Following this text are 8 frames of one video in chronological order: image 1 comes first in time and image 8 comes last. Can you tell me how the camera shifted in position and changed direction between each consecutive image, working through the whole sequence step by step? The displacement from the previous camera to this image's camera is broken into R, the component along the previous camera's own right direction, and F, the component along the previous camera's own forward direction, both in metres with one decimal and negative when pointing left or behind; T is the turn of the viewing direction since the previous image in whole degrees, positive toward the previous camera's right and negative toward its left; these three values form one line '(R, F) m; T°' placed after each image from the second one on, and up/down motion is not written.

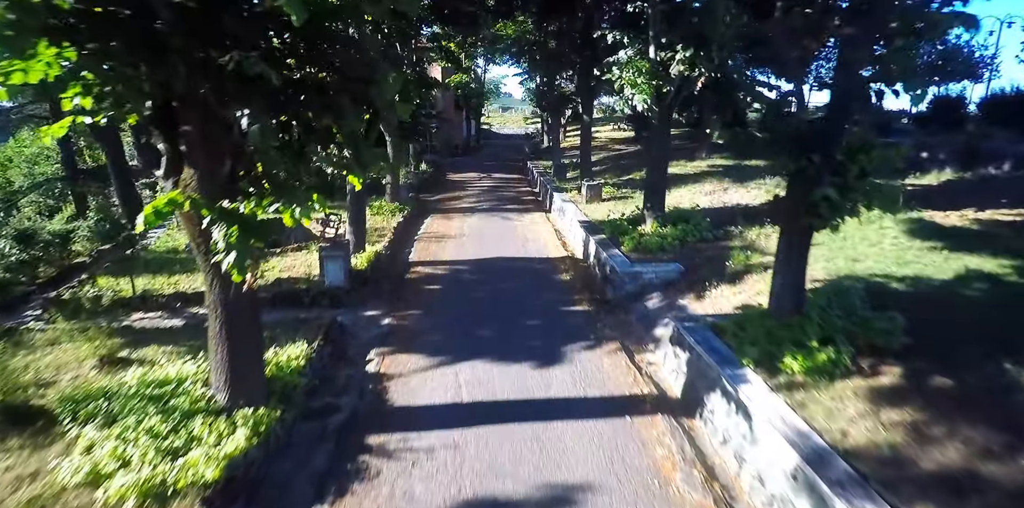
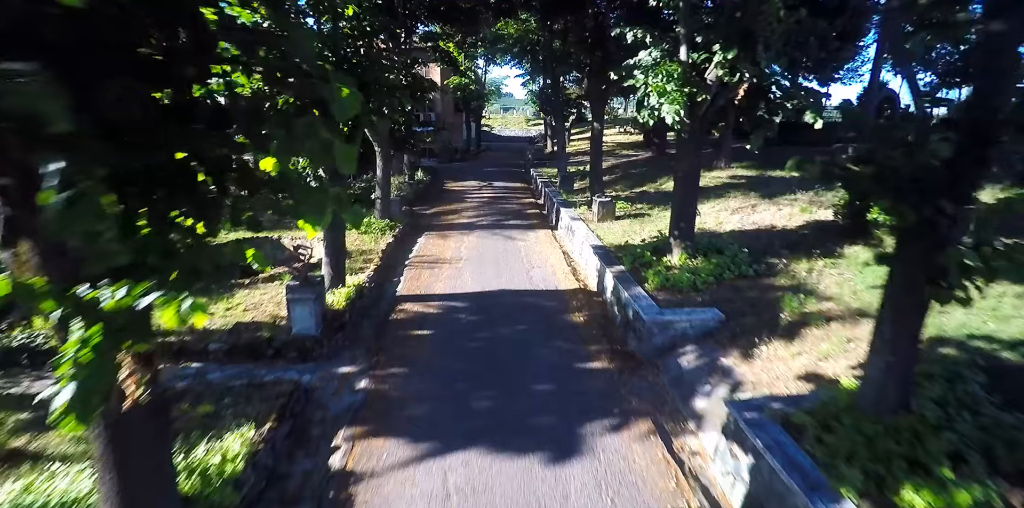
(0.0, +1.3) m; 0°
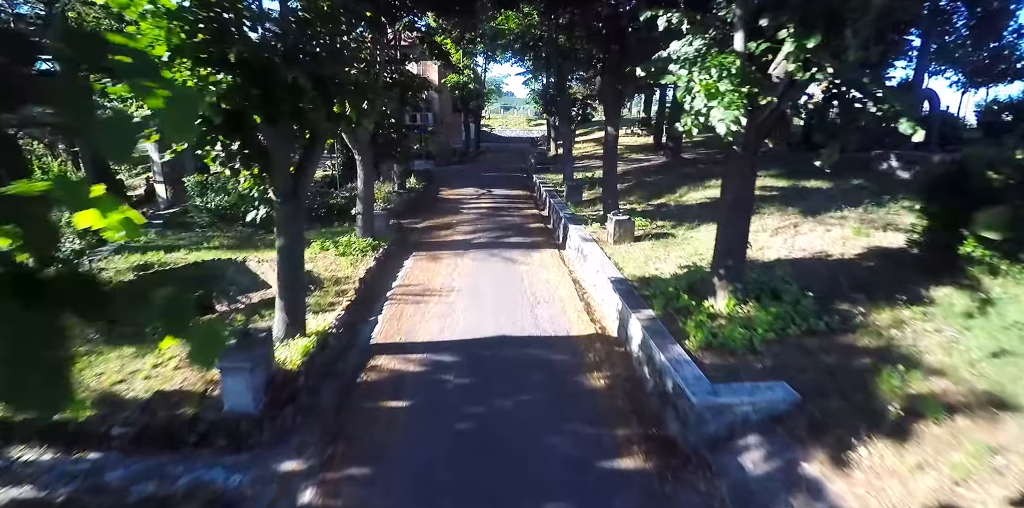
(0.0, +1.5) m; 0°
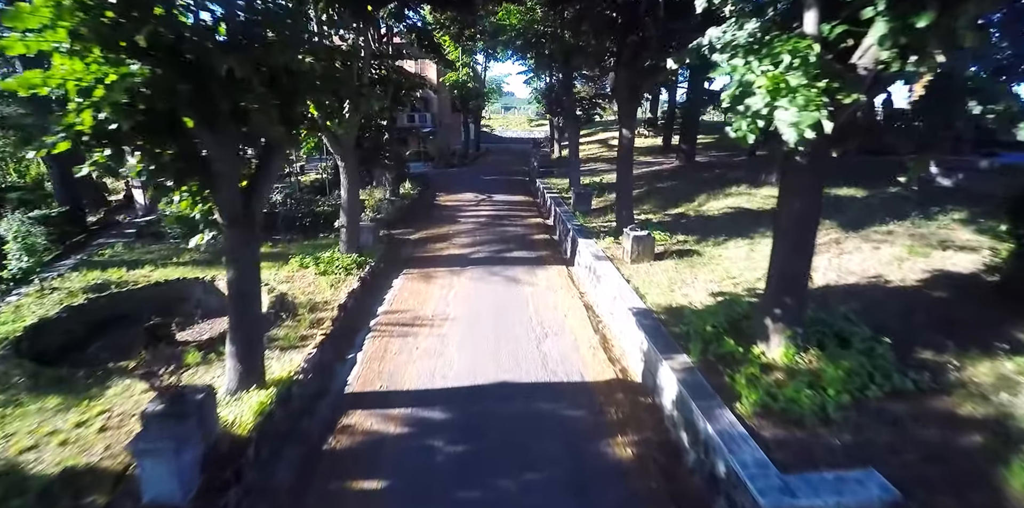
(0.0, +1.1) m; 0°
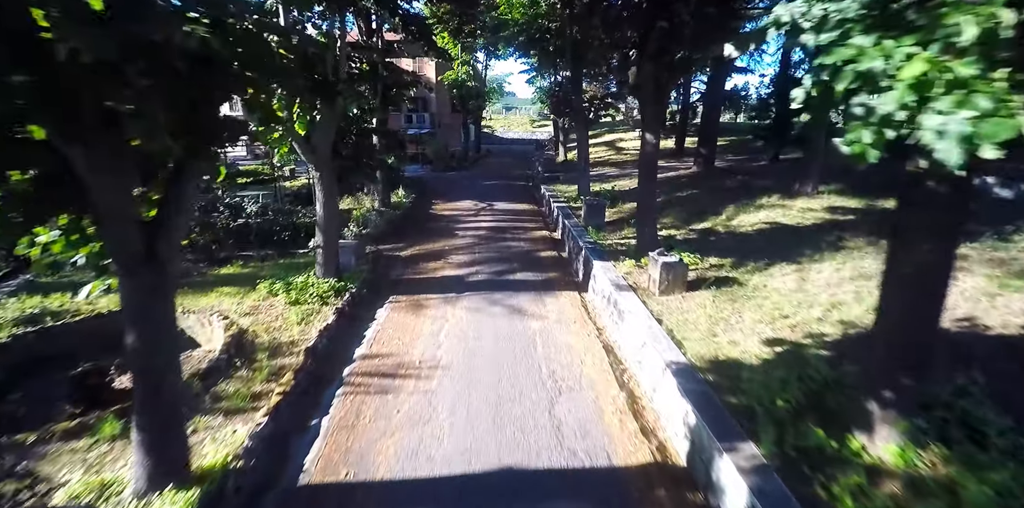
(0.0, +1.3) m; 0°
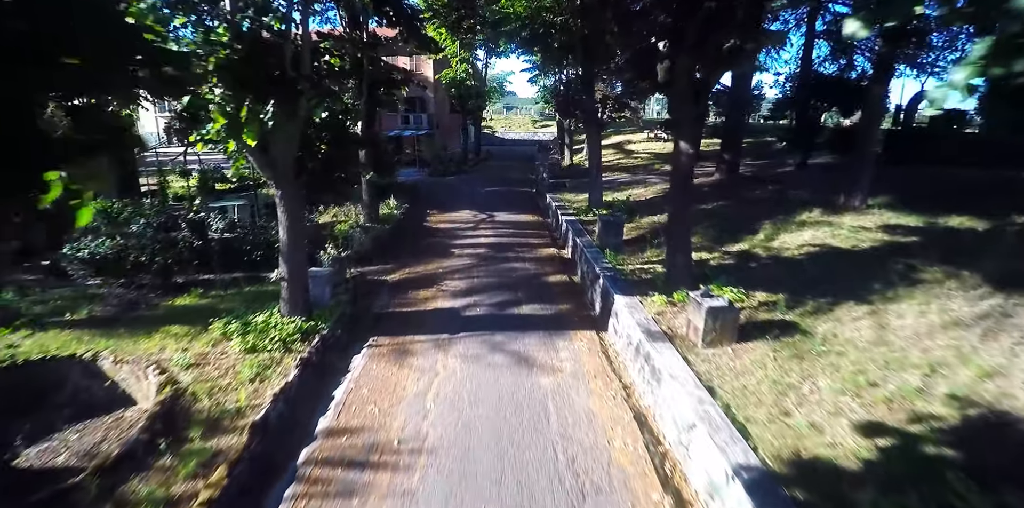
(0.0, +1.3) m; 0°
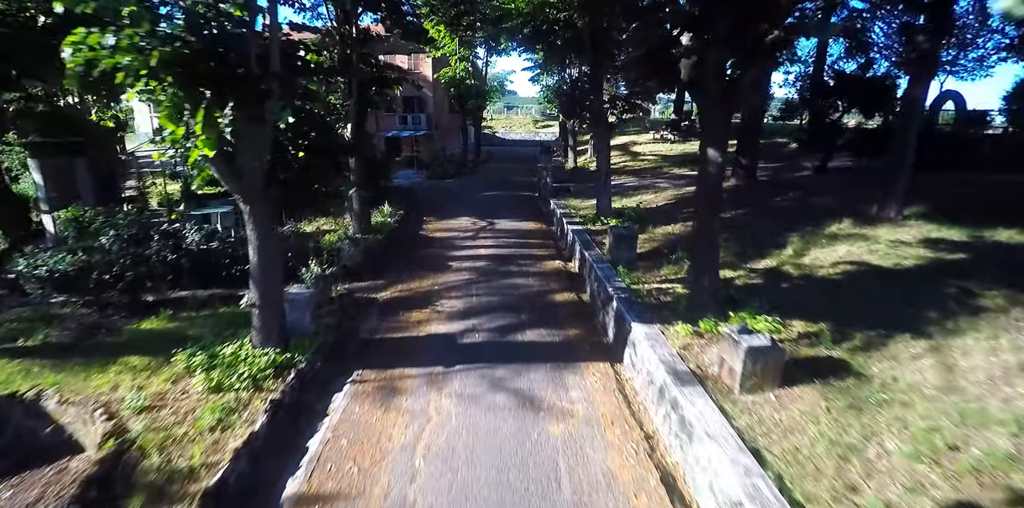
(0.0, +0.8) m; 0°
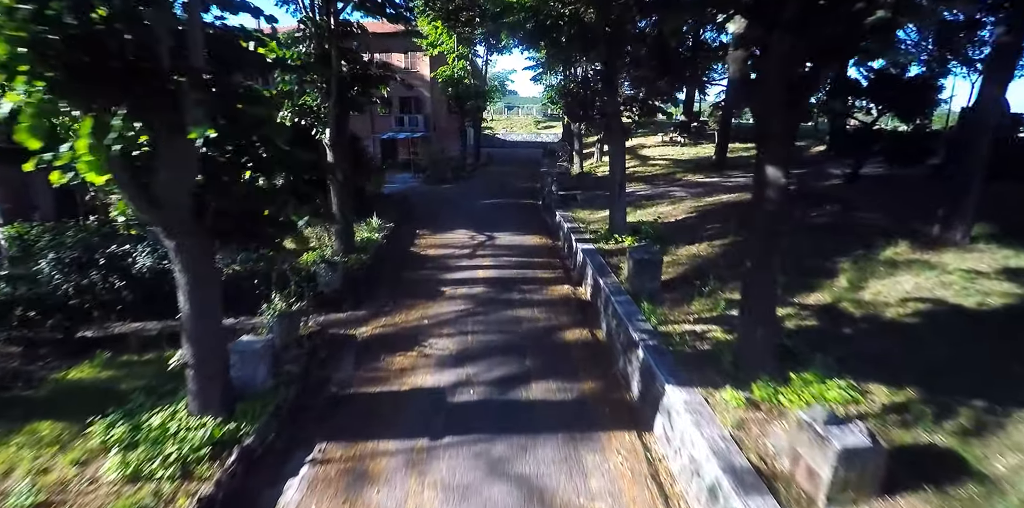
(0.0, +1.2) m; 0°
